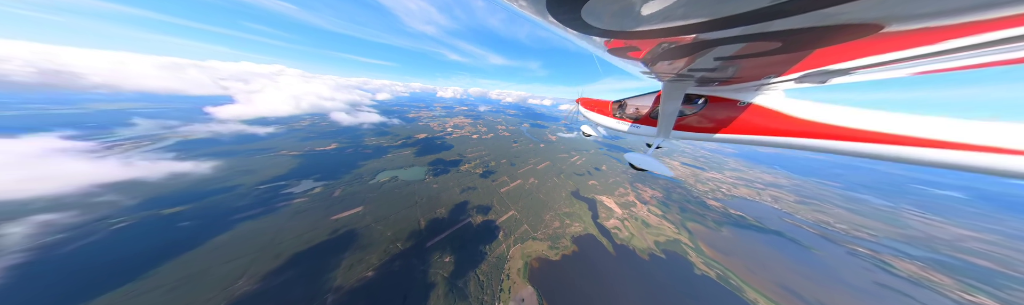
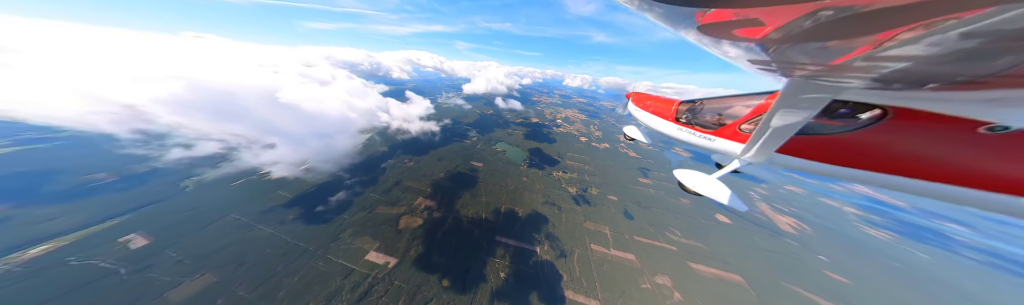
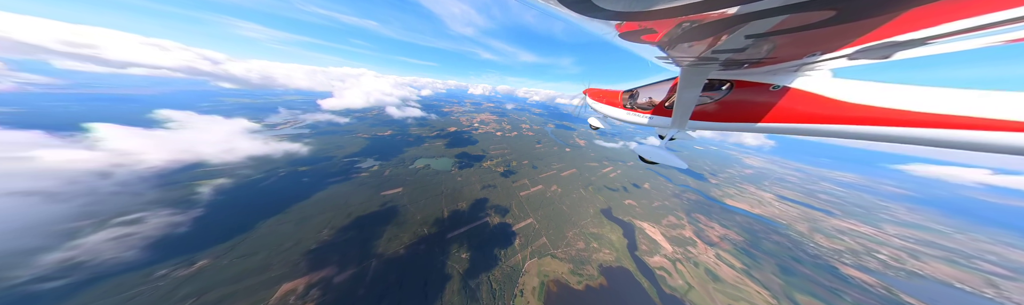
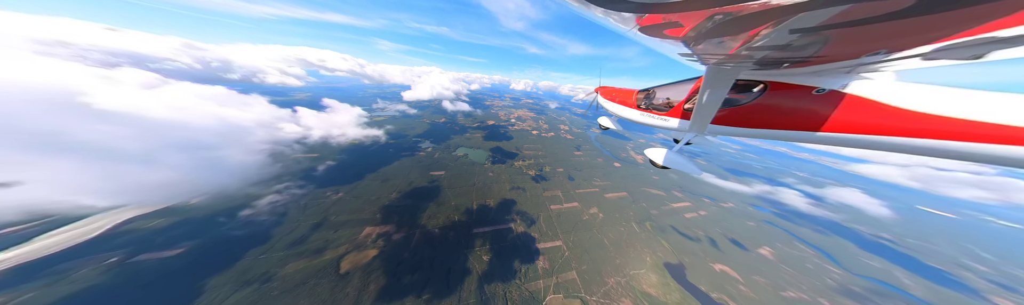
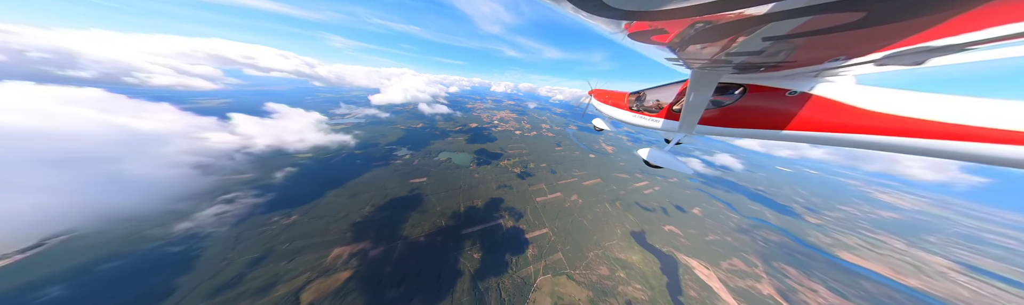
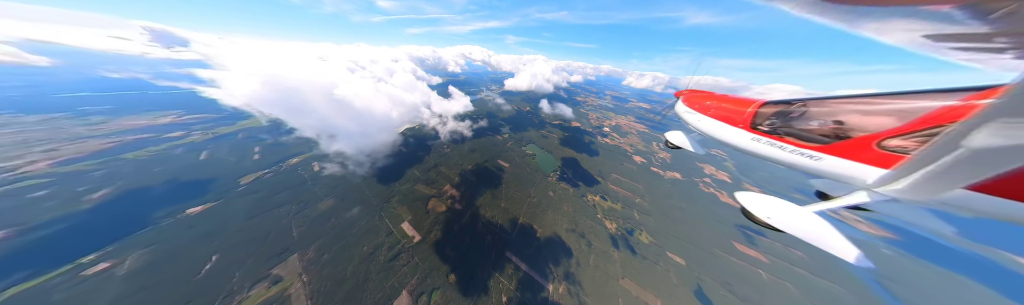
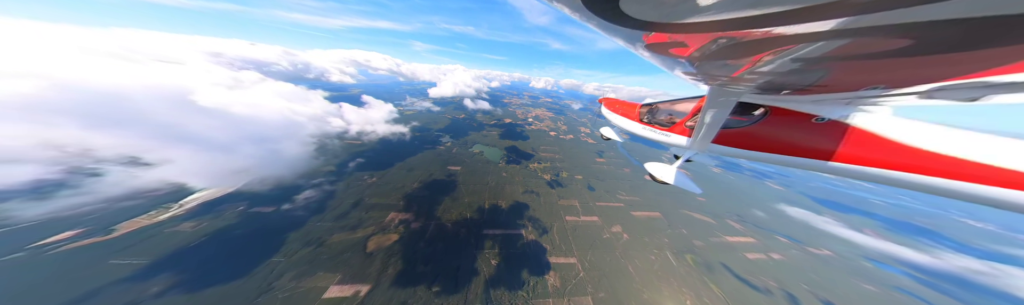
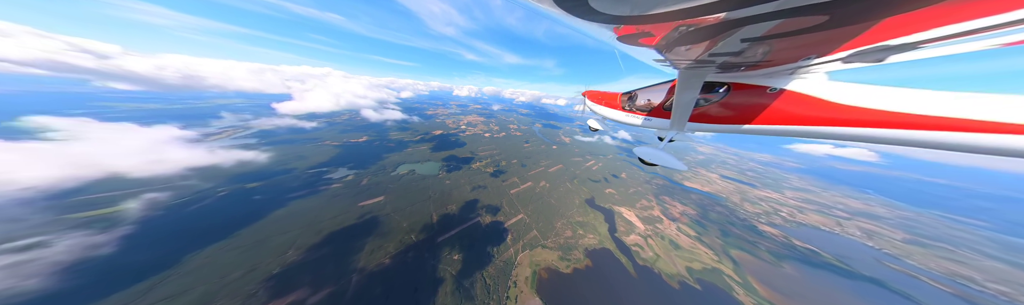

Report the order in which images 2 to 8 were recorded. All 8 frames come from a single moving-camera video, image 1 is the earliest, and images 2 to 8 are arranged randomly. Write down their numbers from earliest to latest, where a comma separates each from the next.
8, 3, 5, 4, 7, 2, 6
